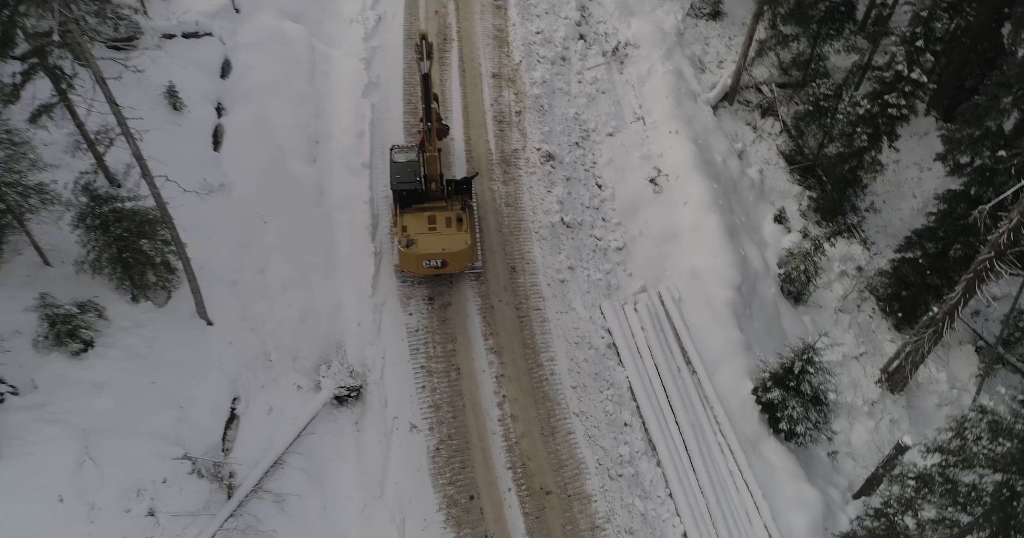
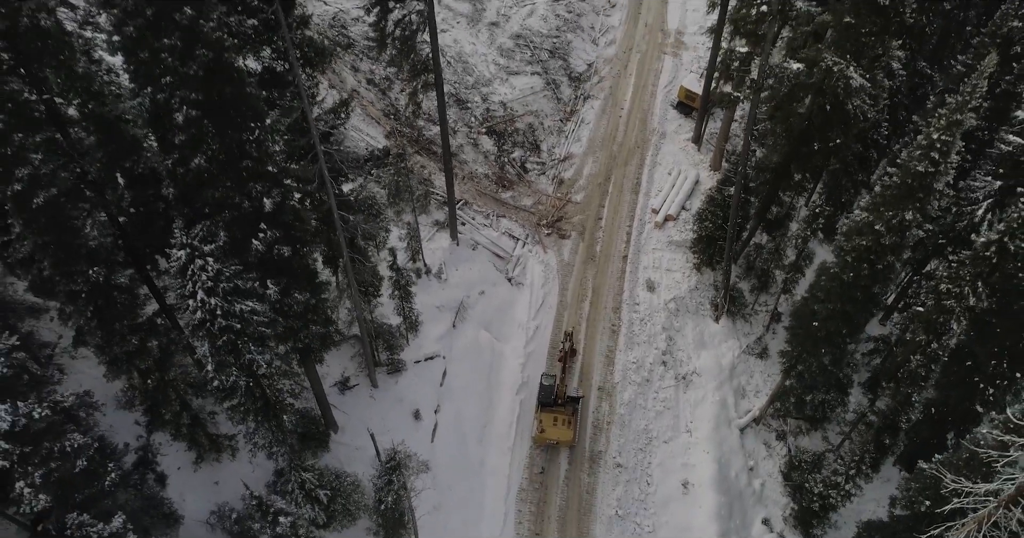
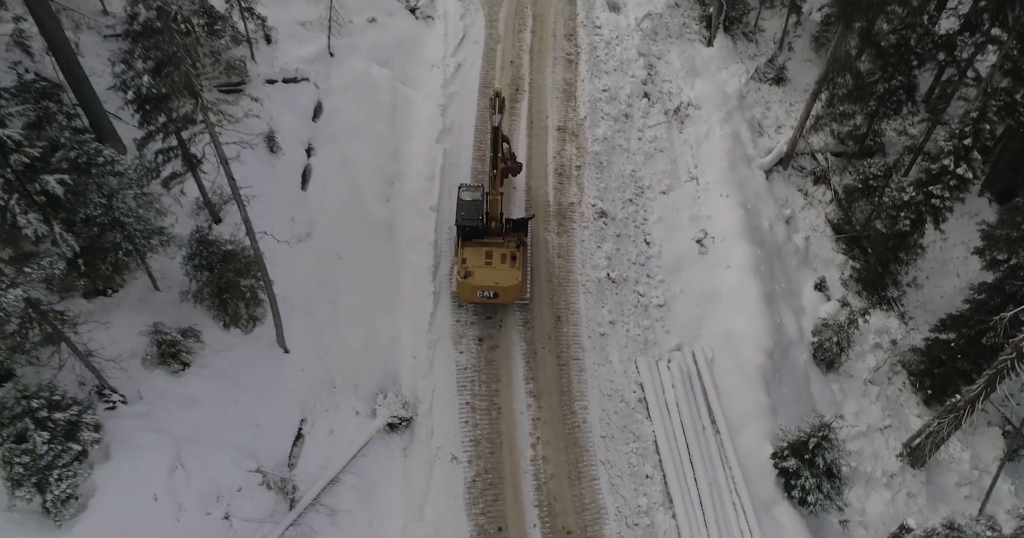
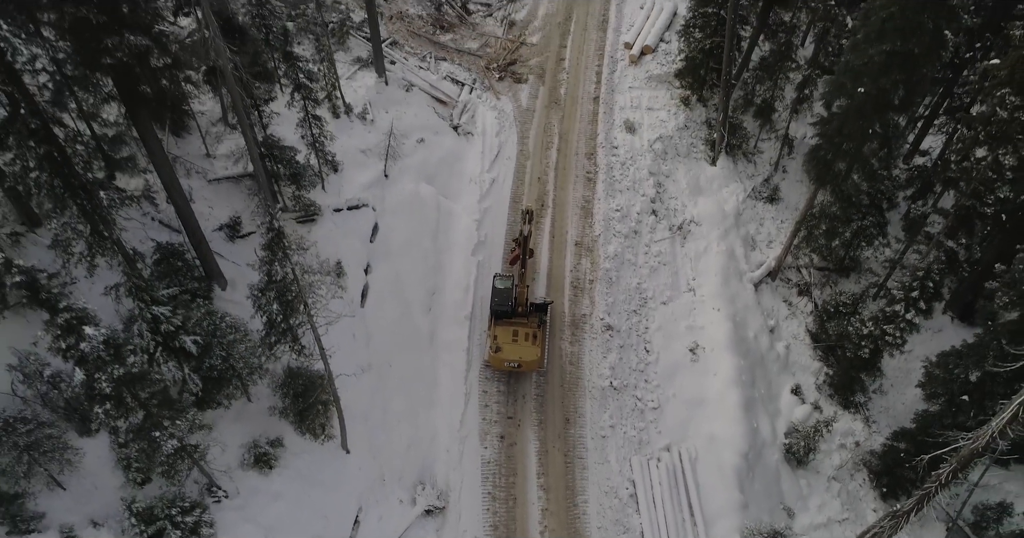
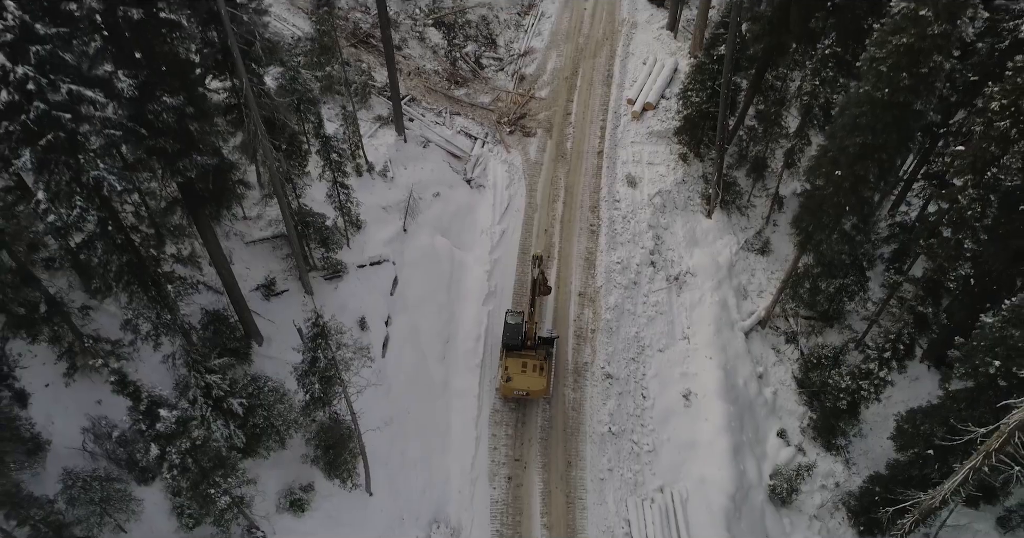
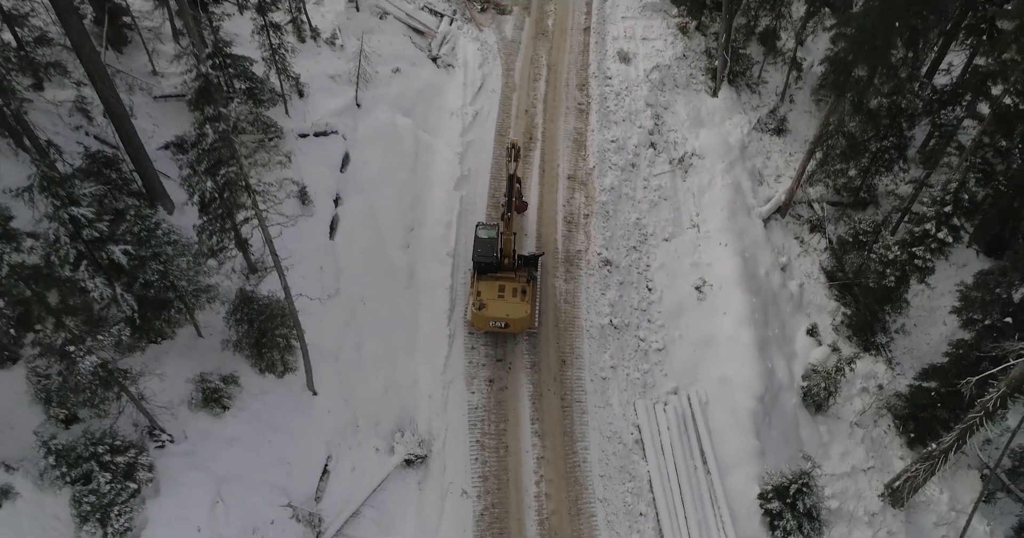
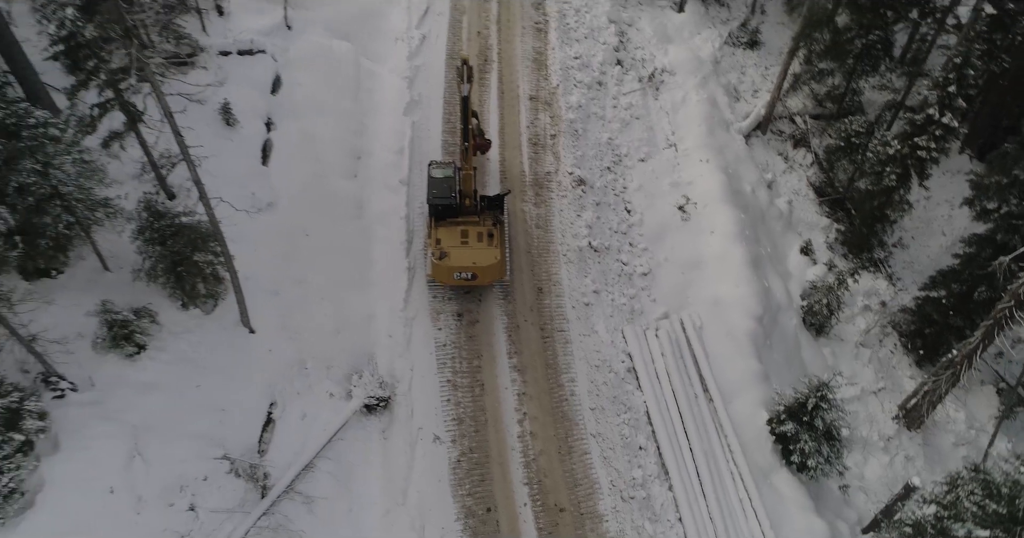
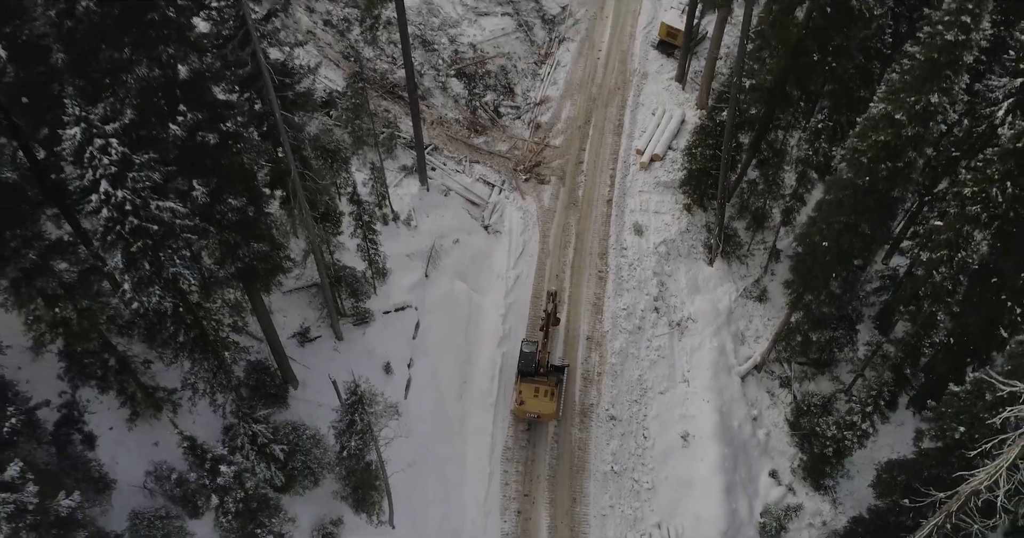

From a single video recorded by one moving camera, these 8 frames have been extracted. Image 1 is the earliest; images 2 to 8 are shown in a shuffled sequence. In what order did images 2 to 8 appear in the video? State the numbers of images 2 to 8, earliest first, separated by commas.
7, 3, 6, 4, 5, 8, 2
